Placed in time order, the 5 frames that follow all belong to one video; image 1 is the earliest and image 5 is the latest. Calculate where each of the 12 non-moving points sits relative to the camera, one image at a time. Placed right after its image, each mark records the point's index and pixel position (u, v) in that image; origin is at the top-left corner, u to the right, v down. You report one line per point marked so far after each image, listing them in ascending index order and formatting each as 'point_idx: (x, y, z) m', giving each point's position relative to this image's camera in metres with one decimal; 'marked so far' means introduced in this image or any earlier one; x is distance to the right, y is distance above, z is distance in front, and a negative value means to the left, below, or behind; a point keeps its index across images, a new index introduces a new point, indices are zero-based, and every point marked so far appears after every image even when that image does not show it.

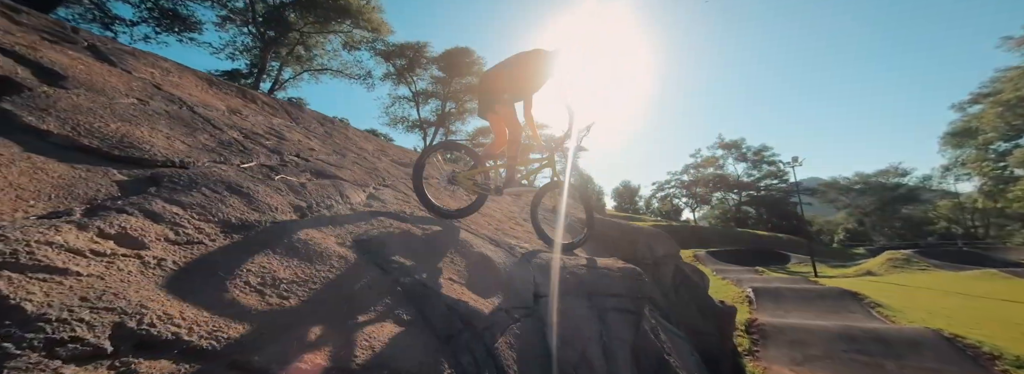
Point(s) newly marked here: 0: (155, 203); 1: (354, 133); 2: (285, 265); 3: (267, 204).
0: (-1.8, -0.1, +1.9) m
1: (-3.6, +1.3, +8.4) m
2: (-1.3, -0.4, +2.0) m
3: (-1.7, -0.1, +2.4) m
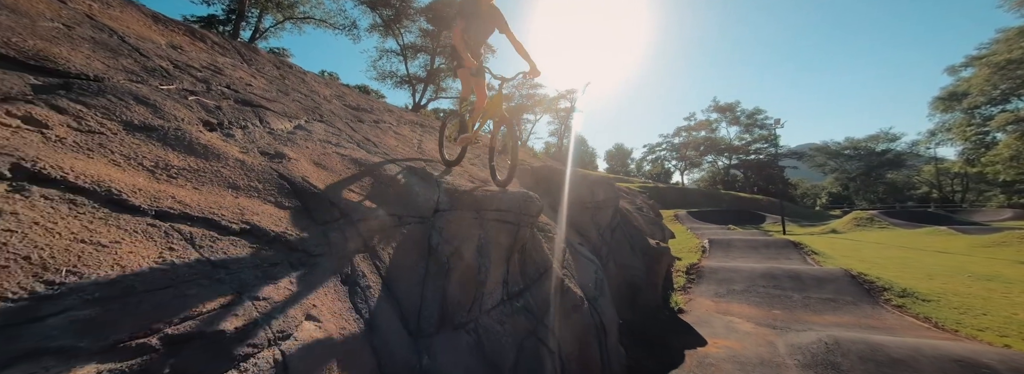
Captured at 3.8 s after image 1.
0: (-3.0, +0.6, +2.4) m
1: (-4.8, +2.7, +8.7) m
2: (-2.4, +0.2, +2.6) m
3: (-2.8, +0.6, +3.0) m
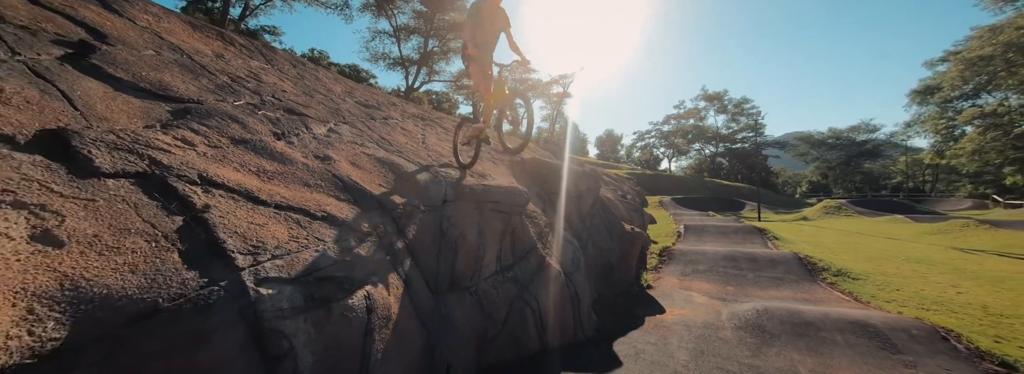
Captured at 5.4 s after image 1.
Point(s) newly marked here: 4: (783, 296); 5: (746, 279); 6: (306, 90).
0: (-3.0, +0.6, +3.4) m
1: (-4.9, +3.0, +9.6) m
2: (-2.4, +0.2, +3.6) m
3: (-2.9, +0.6, +4.0) m
4: (+6.6, -2.7, +8.8) m
5: (+6.6, -2.6, +10.2) m
6: (-4.0, +1.9, +7.1) m
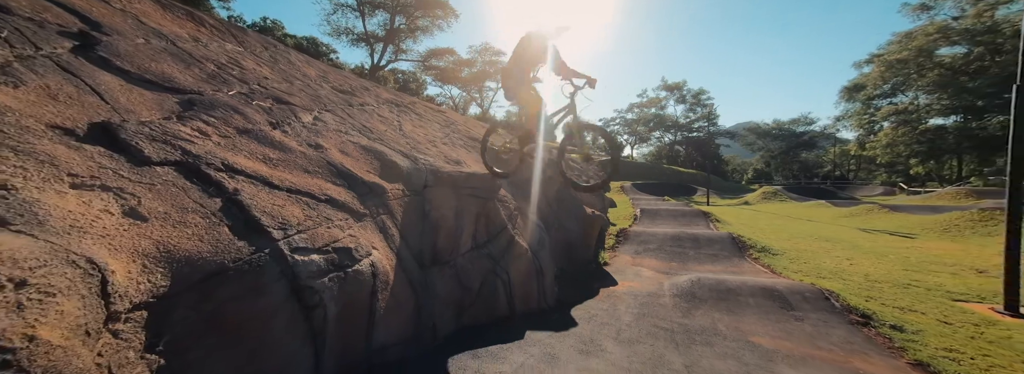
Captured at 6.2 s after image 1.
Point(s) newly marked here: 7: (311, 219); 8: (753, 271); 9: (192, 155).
0: (-3.2, +0.7, +3.8) m
1: (-5.7, +3.5, +9.6) m
2: (-2.7, +0.4, +4.1) m
3: (-3.1, +0.8, +4.3) m
4: (+5.8, -2.4, +10.2) m
5: (+5.6, -2.2, +11.6) m
6: (-4.6, +2.2, +7.3) m
7: (-1.8, -0.3, +3.2) m
8: (+6.8, -2.4, +10.1) m
9: (-2.7, +0.3, +3.0) m
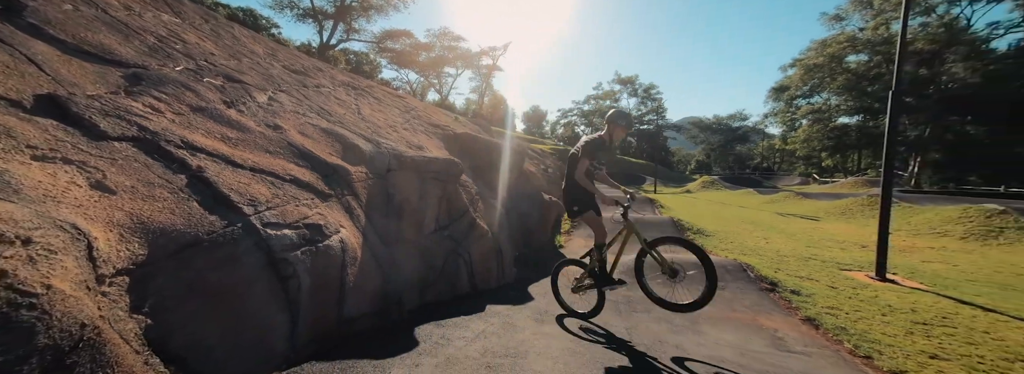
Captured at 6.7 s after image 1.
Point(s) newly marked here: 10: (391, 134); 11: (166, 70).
0: (-3.6, +1.0, +3.6) m
1: (-6.8, +3.9, +9.1) m
2: (-3.1, +0.6, +4.0) m
3: (-3.6, +1.1, +4.2) m
4: (+4.5, -2.0, +11.2) m
5: (+4.2, -1.8, +12.5) m
6: (-5.4, +2.6, +6.9) m
7: (-2.1, -0.1, +3.3) m
8: (+5.5, -2.0, +11.2) m
9: (-3.0, +0.5, +3.0) m
10: (-2.5, +1.1, +7.3) m
11: (-4.0, +1.4, +4.2) m
